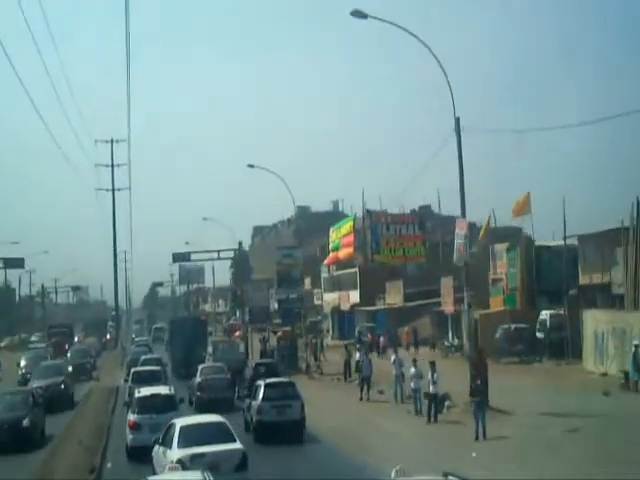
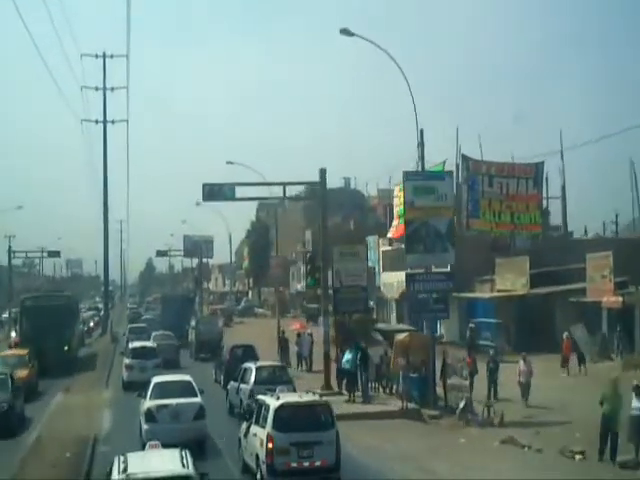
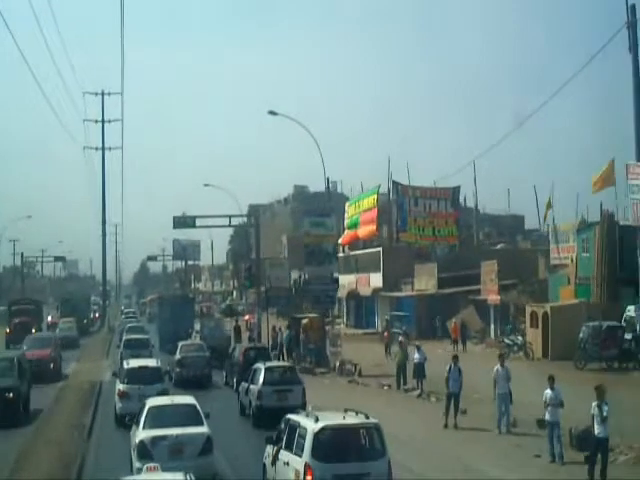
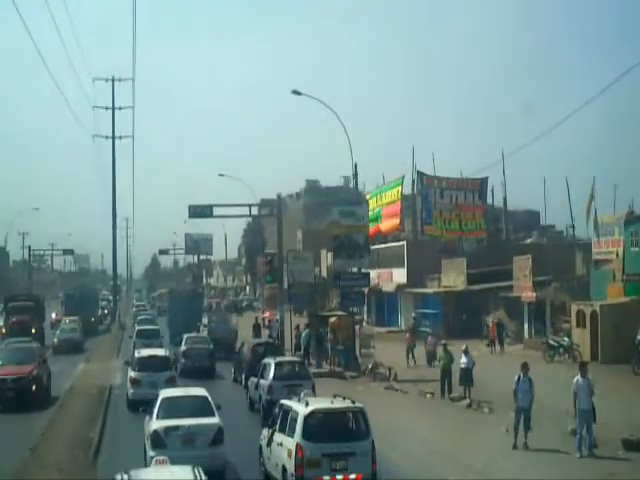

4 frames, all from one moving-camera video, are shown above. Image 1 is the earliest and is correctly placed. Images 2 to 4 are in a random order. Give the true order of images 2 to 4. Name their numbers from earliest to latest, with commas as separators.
3, 4, 2
